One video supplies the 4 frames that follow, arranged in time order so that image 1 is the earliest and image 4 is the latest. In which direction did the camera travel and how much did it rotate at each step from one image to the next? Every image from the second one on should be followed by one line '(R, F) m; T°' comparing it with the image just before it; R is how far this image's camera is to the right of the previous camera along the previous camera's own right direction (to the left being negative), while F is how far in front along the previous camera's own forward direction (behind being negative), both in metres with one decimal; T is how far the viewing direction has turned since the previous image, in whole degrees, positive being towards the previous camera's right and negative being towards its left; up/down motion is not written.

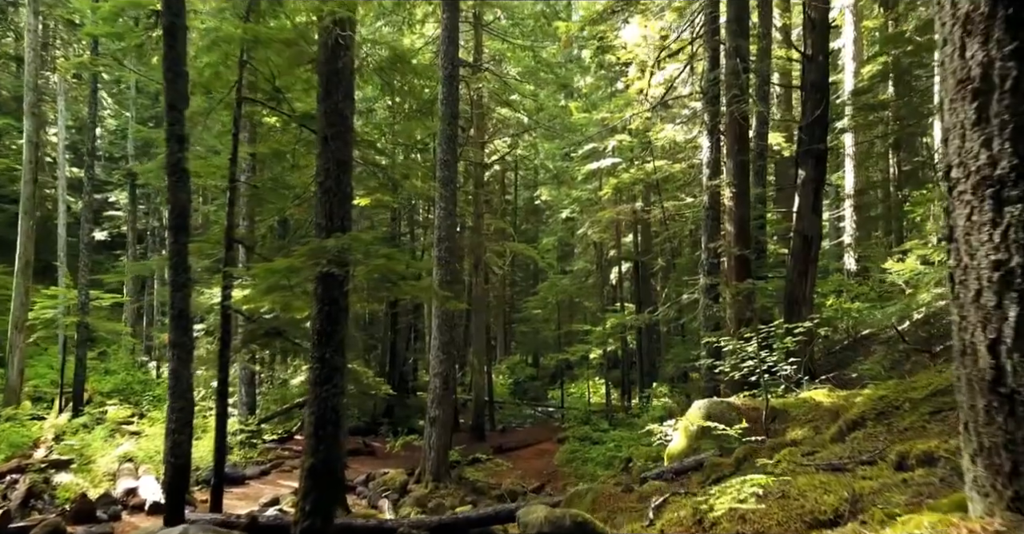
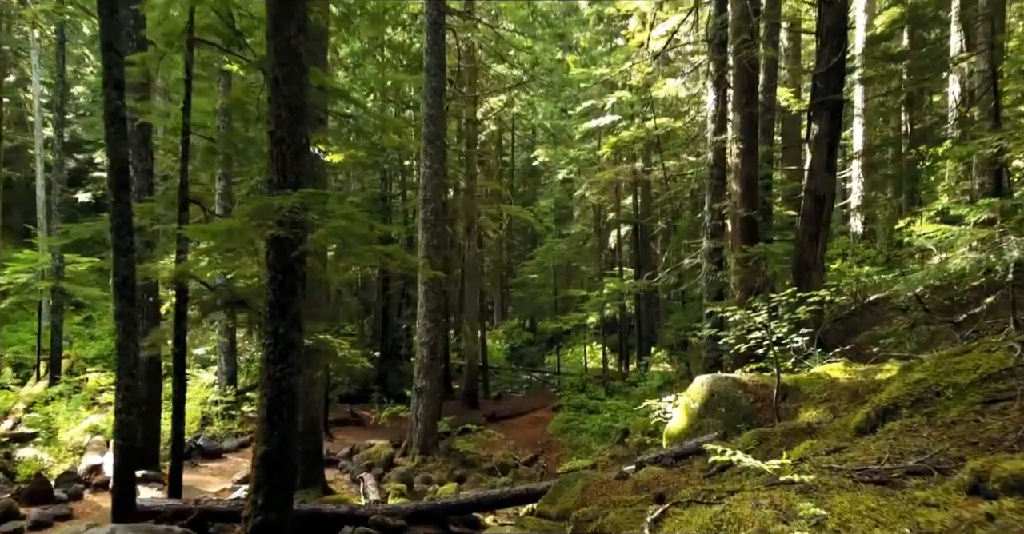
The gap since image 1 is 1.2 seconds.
(+0.2, +1.0) m; 0°
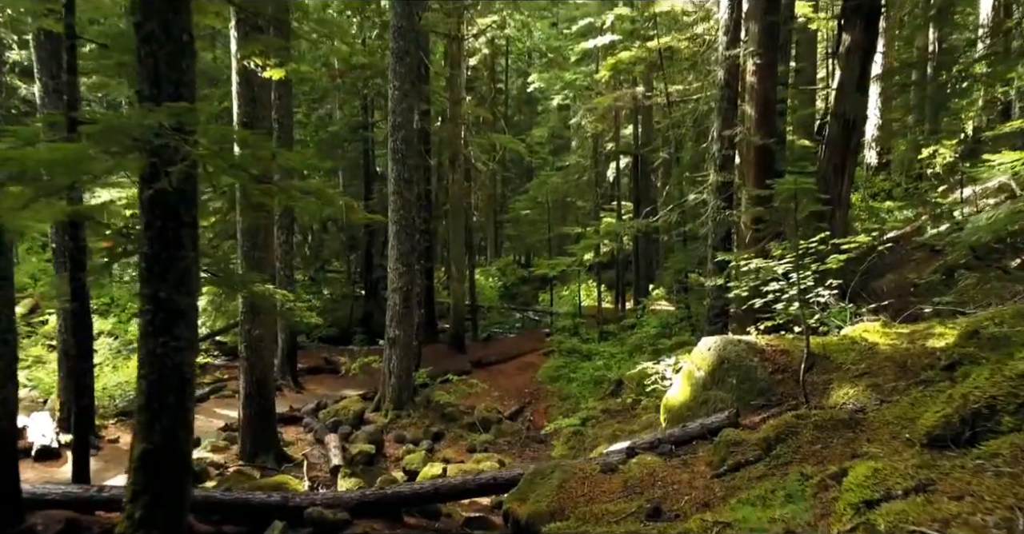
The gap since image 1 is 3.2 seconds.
(+0.3, +1.7) m; 0°
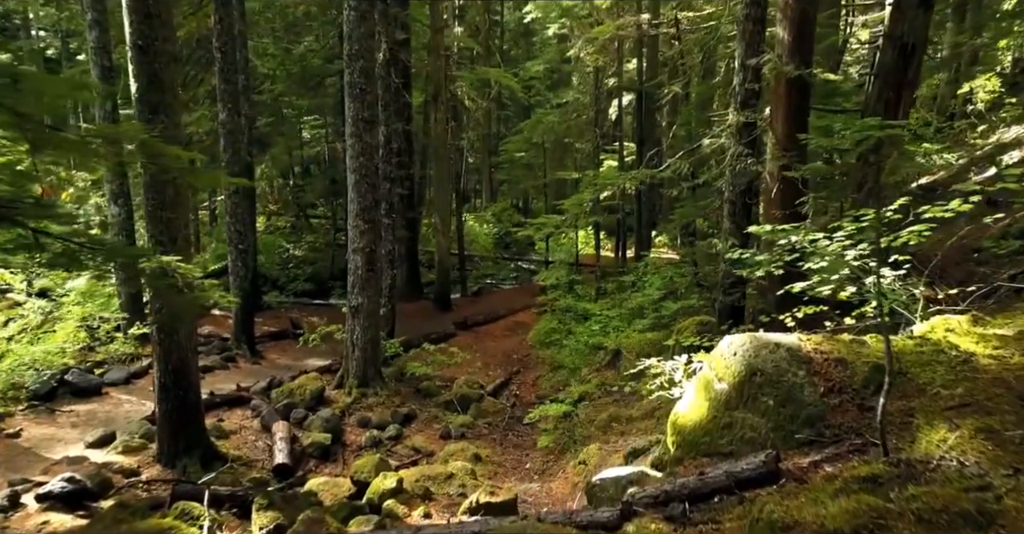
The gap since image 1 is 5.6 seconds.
(+0.3, +2.1) m; 0°
